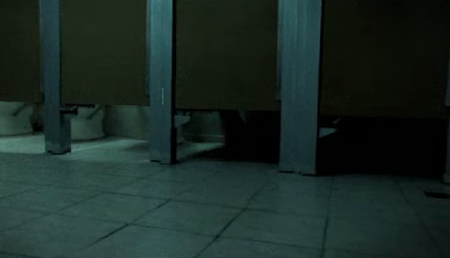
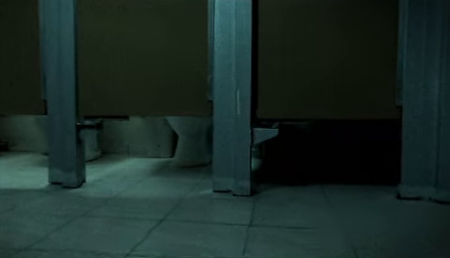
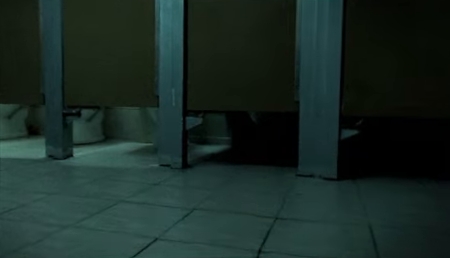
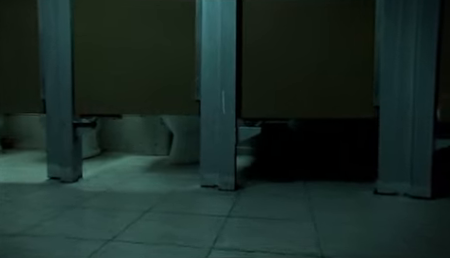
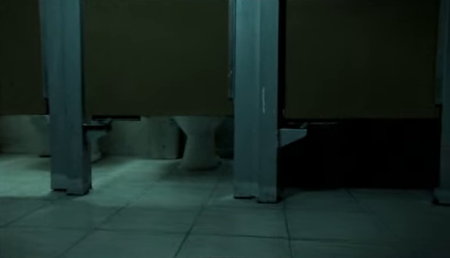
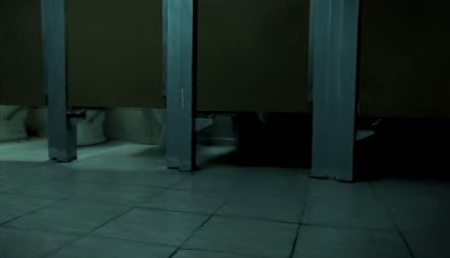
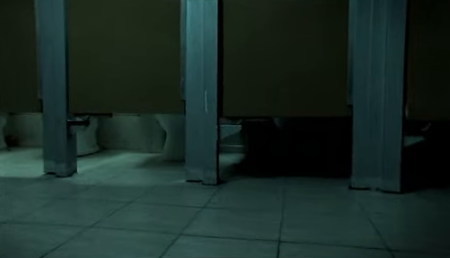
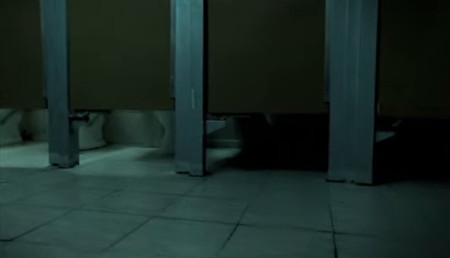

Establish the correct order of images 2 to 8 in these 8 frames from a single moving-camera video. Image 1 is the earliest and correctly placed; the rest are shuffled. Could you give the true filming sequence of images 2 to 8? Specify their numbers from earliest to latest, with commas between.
3, 6, 8, 7, 4, 2, 5
